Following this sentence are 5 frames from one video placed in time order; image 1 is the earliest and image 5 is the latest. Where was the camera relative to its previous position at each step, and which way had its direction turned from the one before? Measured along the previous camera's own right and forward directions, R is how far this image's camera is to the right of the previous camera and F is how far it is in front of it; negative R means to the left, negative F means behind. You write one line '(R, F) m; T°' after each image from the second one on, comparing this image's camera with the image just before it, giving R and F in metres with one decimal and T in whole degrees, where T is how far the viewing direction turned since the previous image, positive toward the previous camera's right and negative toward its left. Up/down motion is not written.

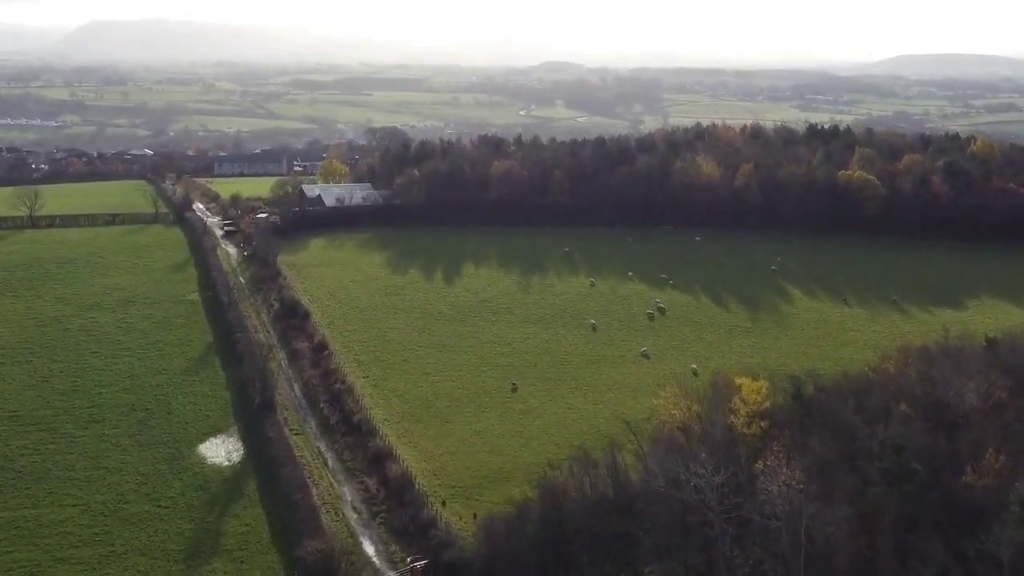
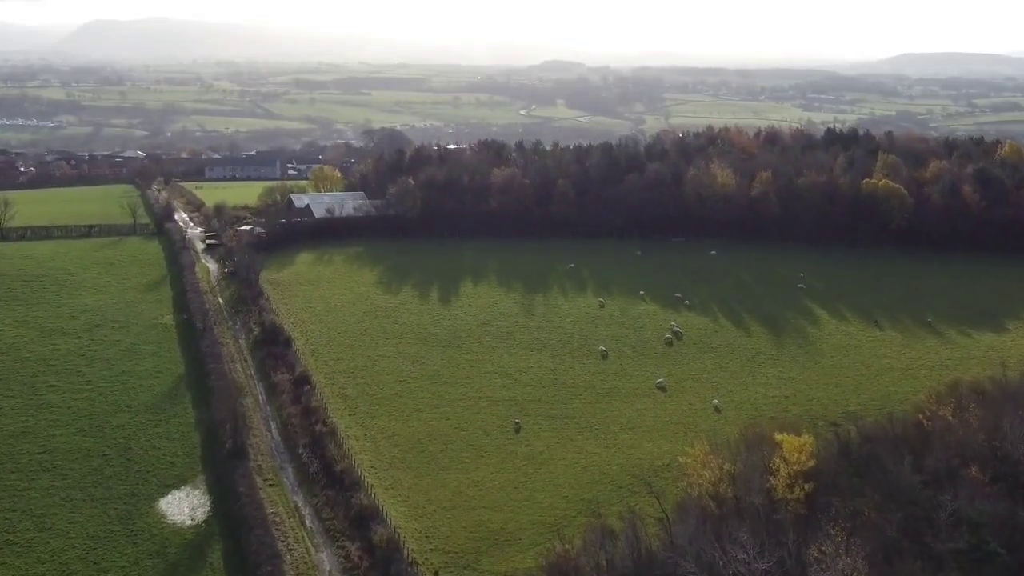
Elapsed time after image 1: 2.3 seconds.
(-0.1, +4.1) m; 0°
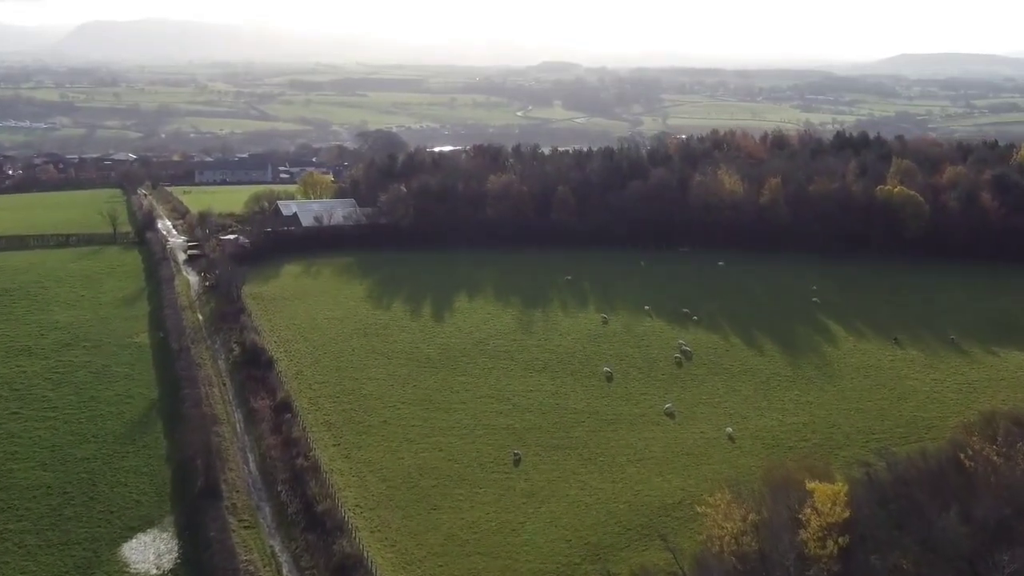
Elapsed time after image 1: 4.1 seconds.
(0.0, +2.7) m; 0°
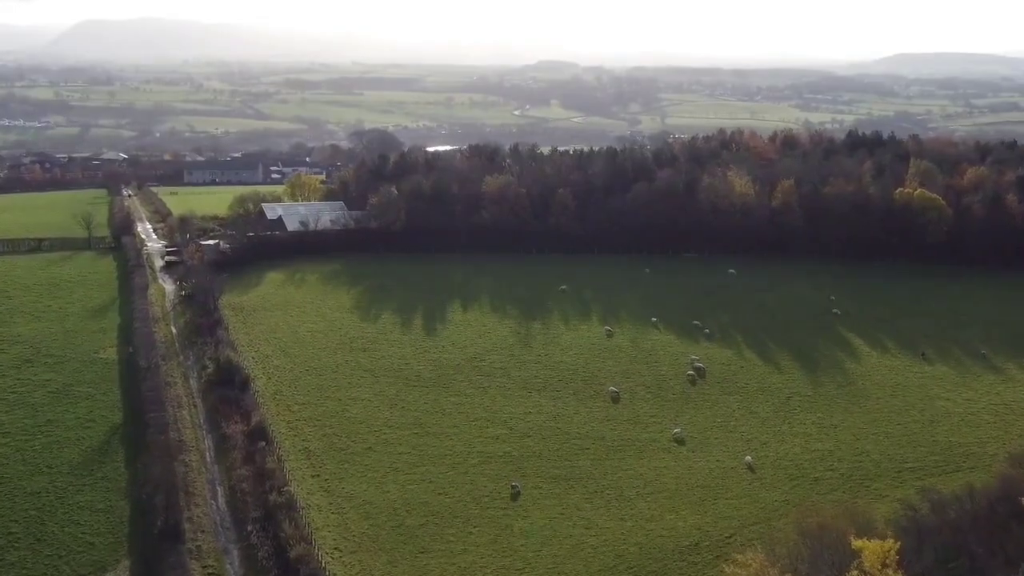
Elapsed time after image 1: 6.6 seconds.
(0.0, +3.2) m; 0°
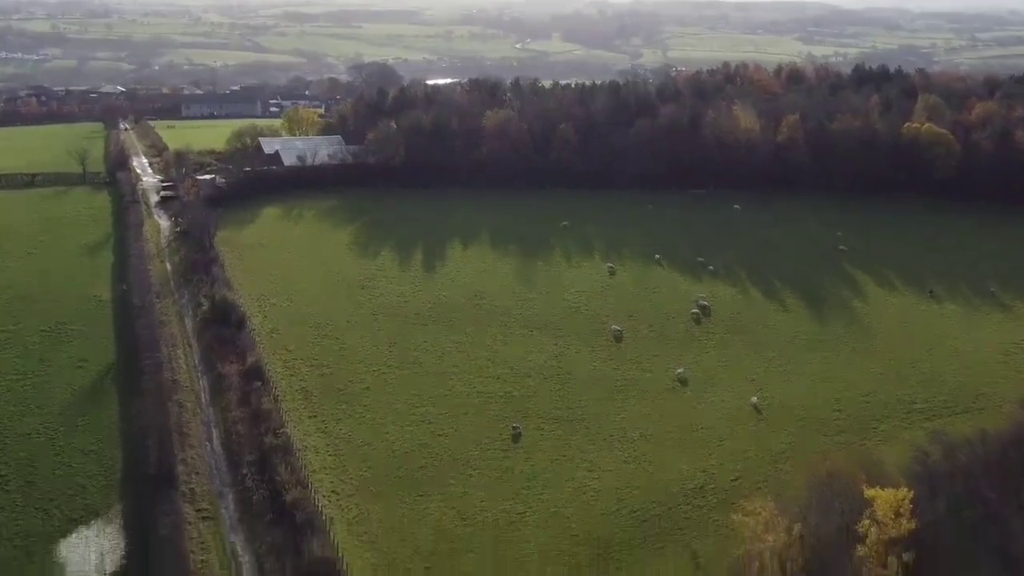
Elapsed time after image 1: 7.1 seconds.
(0.0, +1.2) m; 0°
